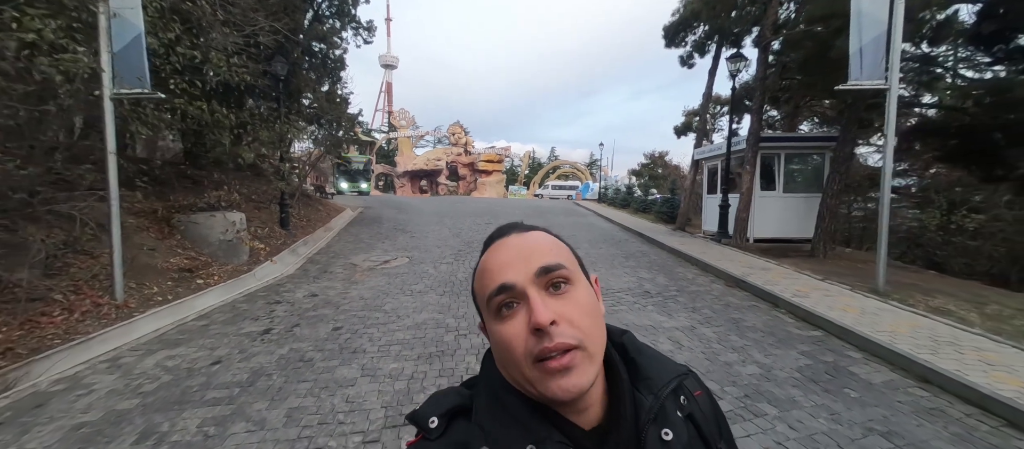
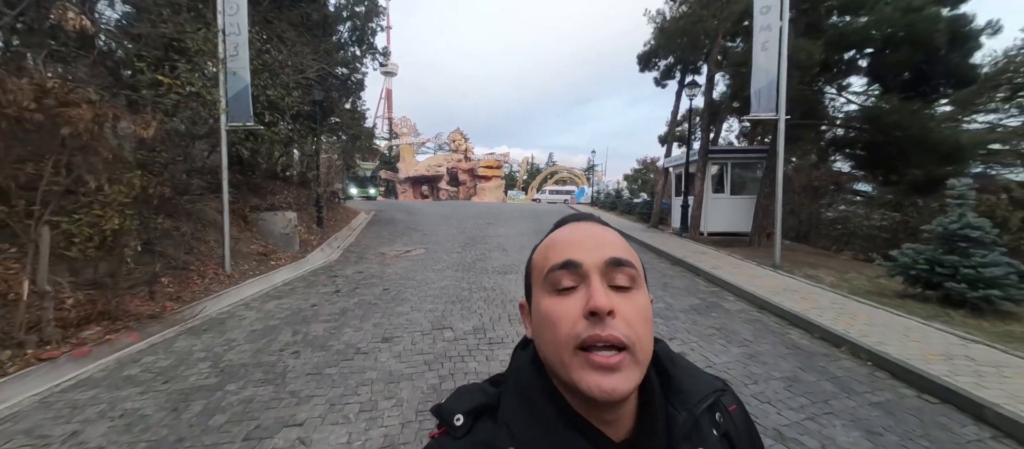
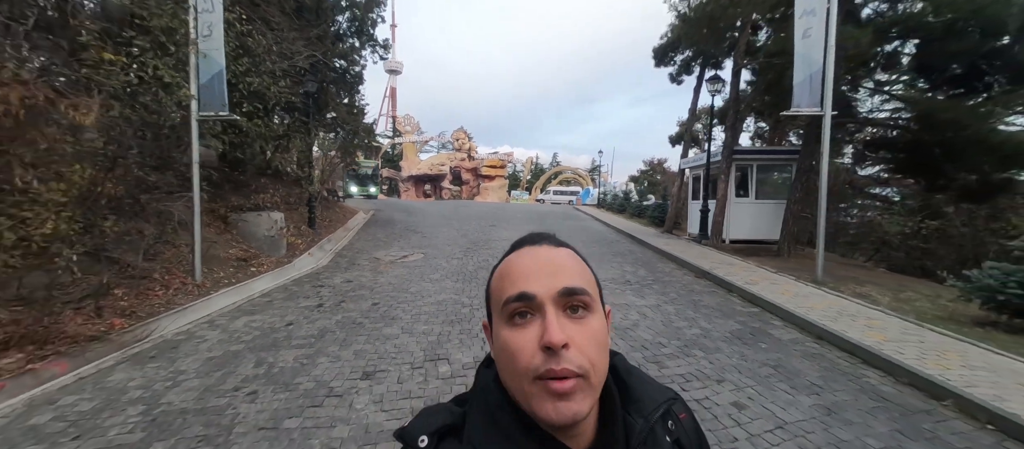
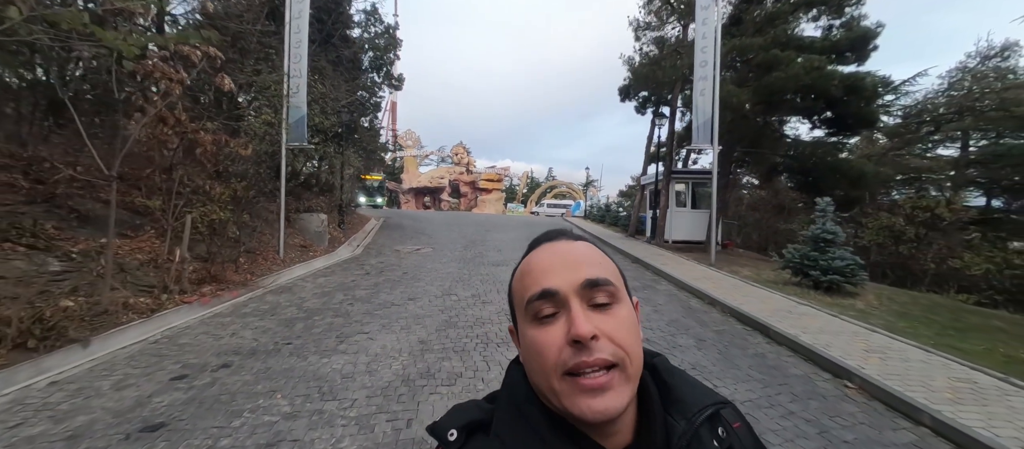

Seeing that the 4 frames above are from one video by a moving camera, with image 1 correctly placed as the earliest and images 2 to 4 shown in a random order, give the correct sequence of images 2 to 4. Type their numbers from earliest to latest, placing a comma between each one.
3, 2, 4
